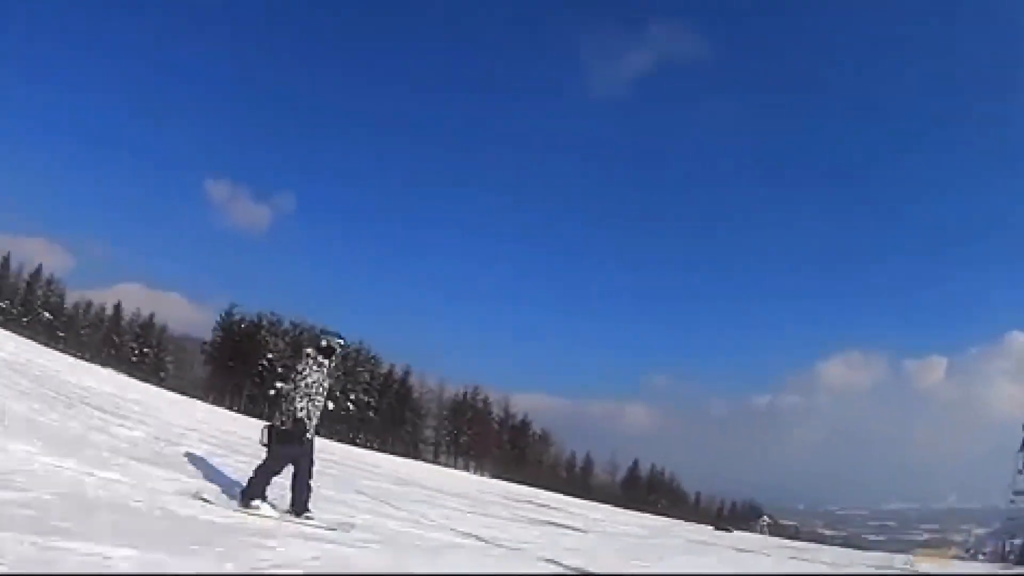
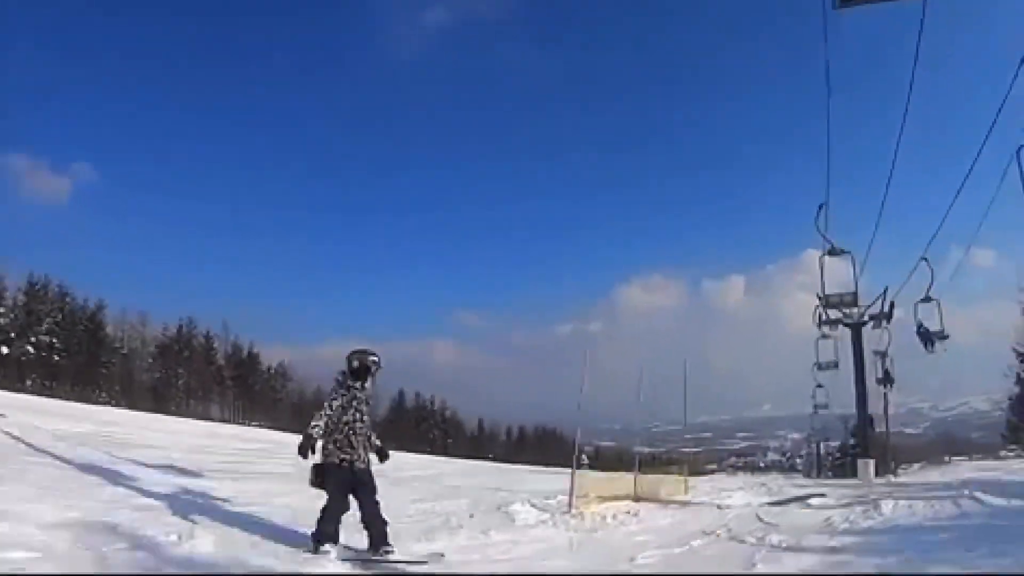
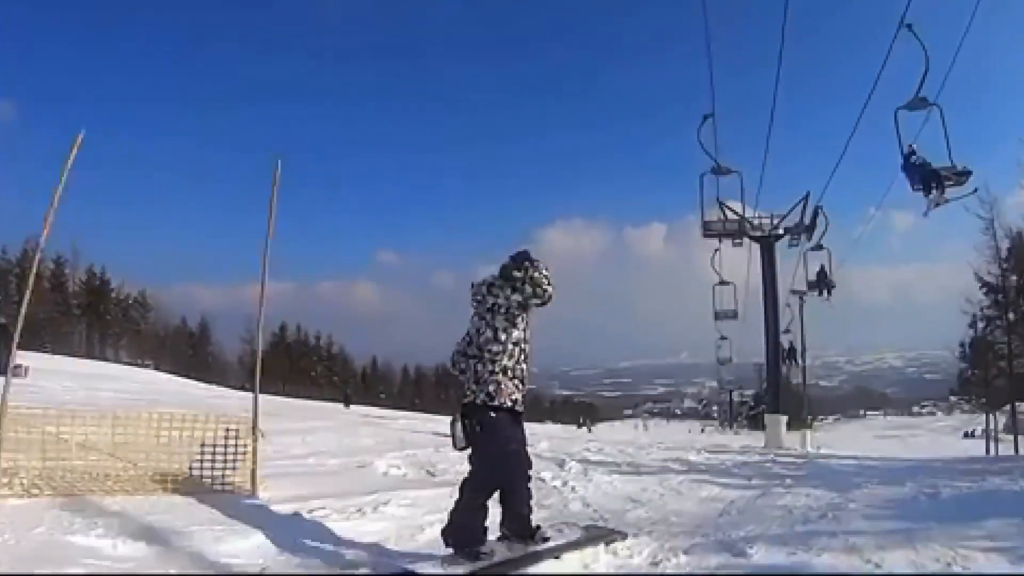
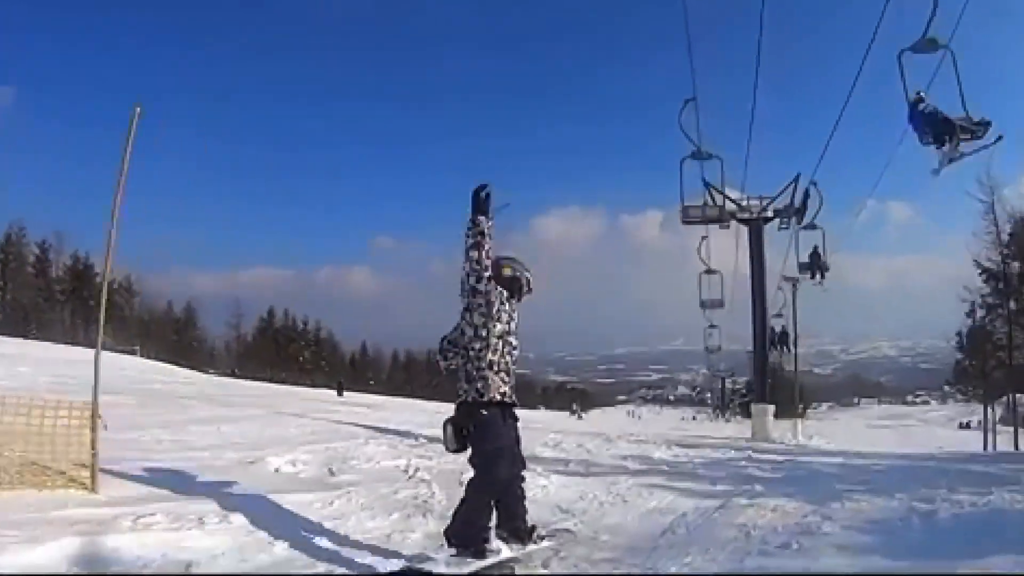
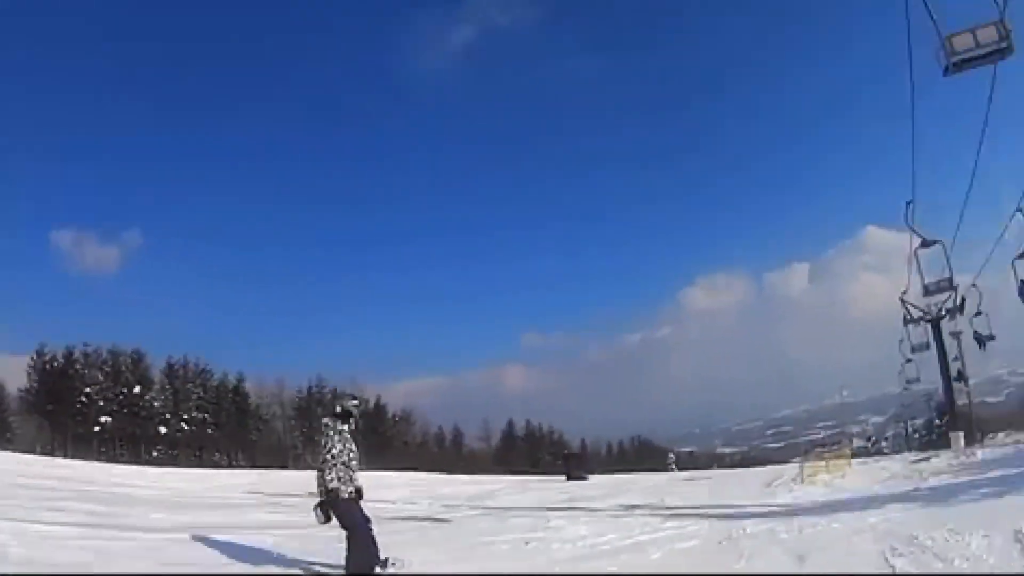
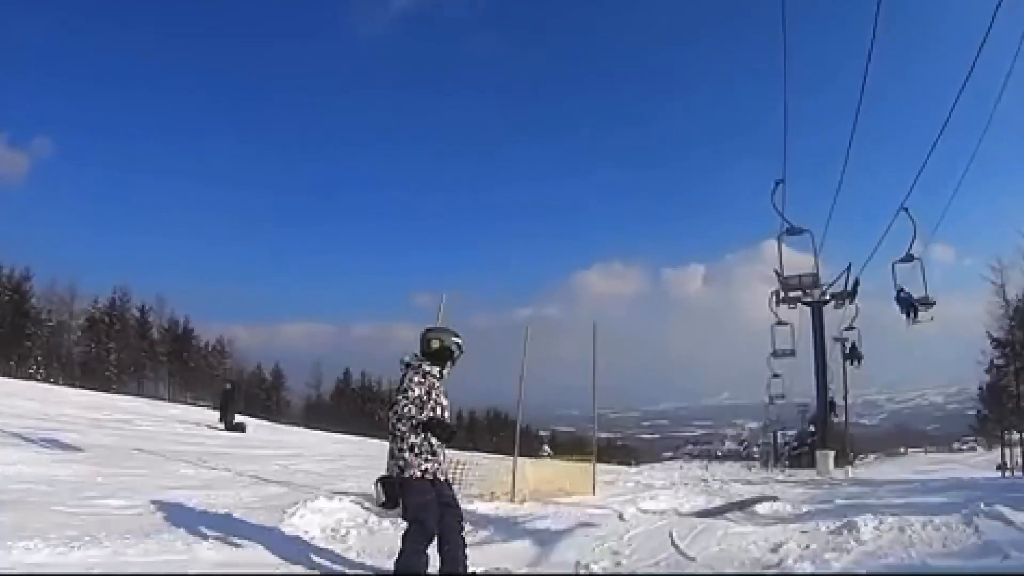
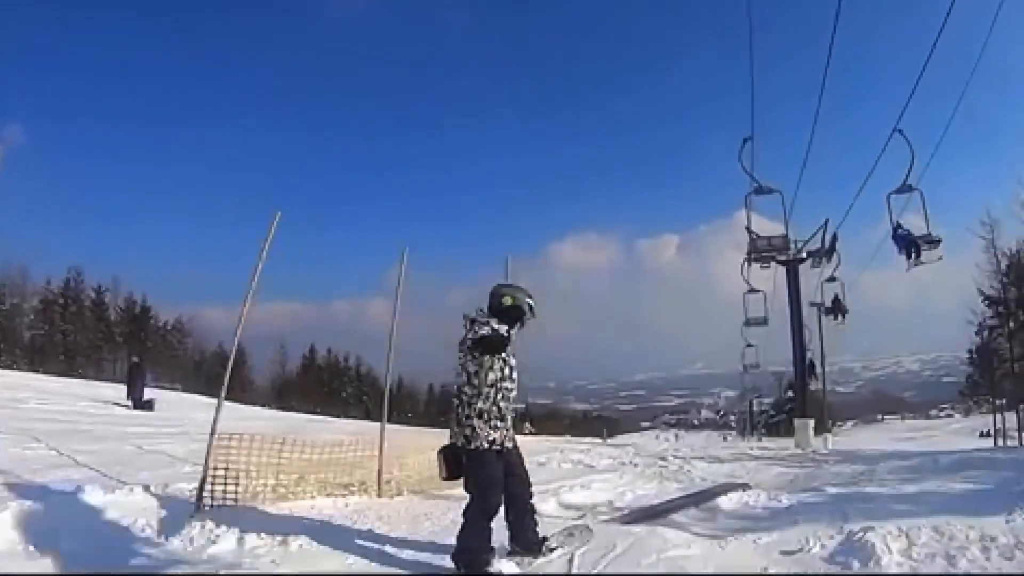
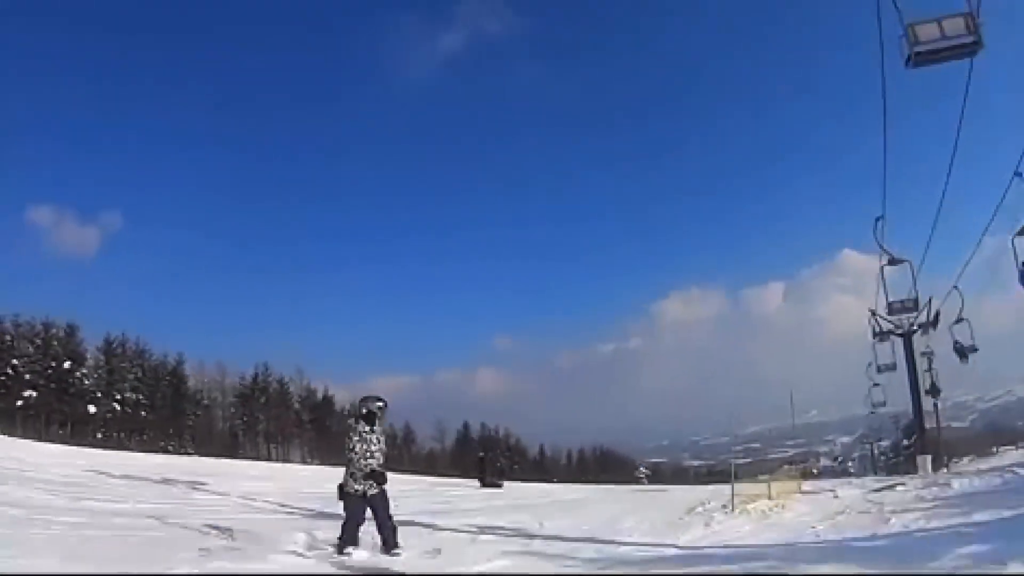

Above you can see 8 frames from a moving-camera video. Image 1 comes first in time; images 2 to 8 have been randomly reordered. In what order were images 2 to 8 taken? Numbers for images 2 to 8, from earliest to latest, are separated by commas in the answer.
5, 8, 2, 6, 7, 3, 4
